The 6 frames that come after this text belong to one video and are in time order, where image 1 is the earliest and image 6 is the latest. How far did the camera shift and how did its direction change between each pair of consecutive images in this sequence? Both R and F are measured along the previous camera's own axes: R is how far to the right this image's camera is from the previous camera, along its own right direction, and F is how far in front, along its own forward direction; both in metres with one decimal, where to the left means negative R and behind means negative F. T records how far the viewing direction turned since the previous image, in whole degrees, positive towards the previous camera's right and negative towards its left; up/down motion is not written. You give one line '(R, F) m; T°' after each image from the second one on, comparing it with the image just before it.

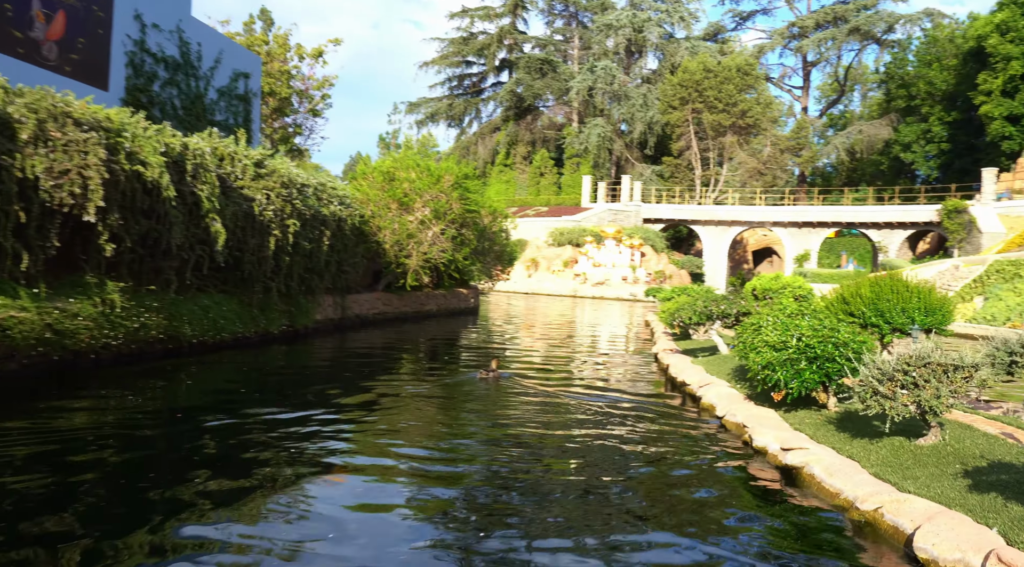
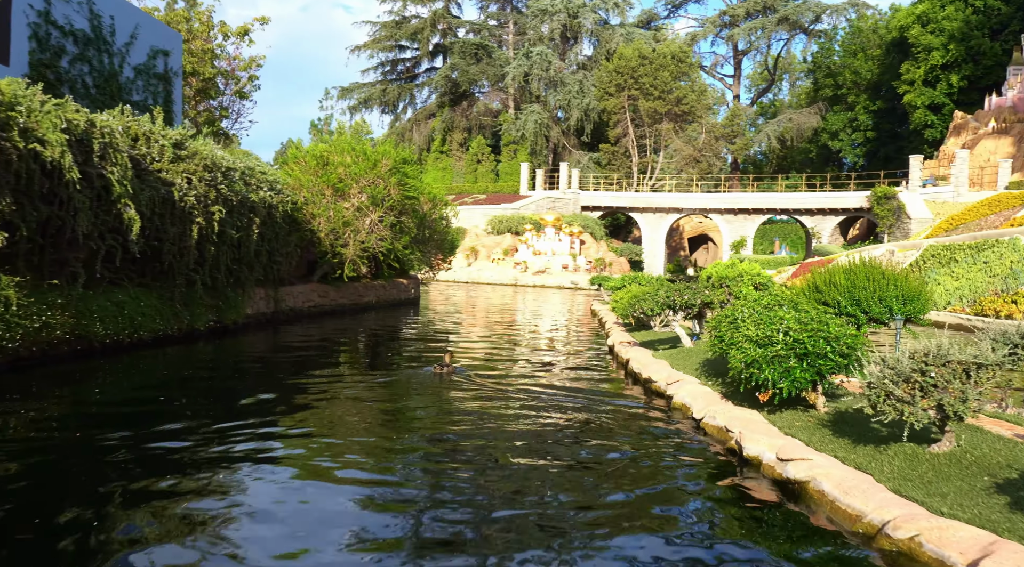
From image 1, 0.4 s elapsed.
(-0.1, +0.6) m; +5°
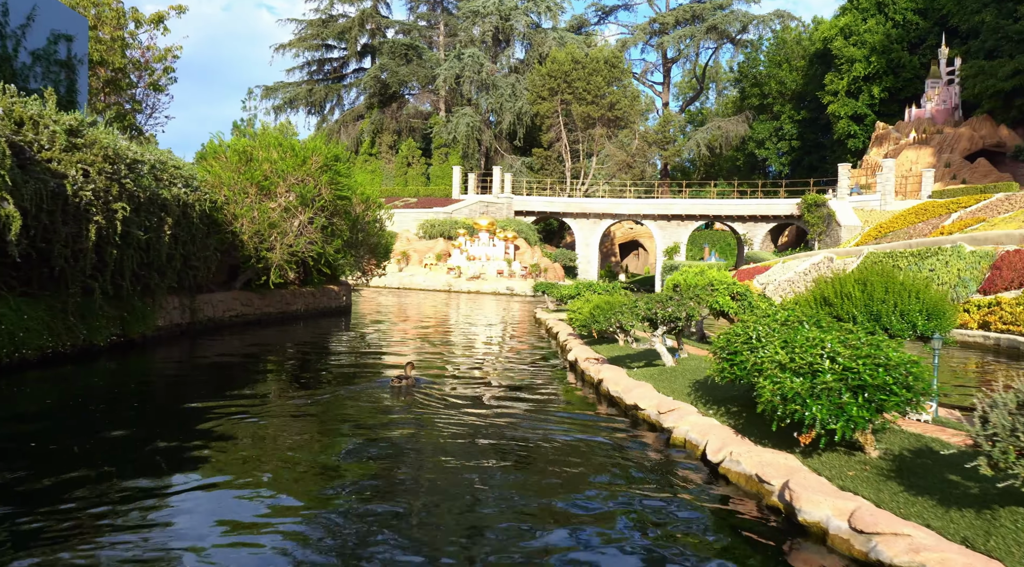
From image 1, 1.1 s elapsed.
(-0.3, +1.0) m; +5°
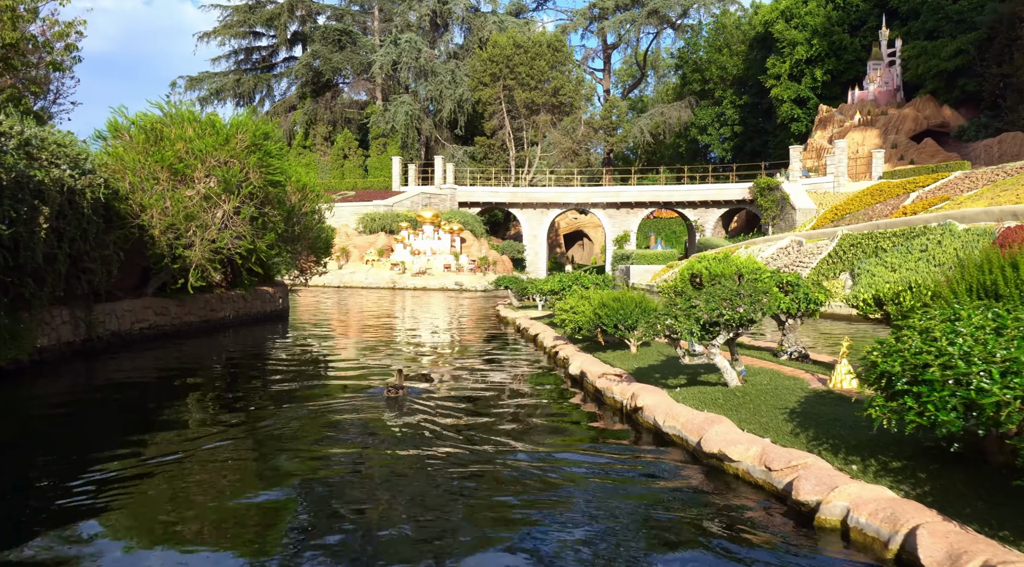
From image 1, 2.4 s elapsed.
(-0.4, +1.9) m; +4°
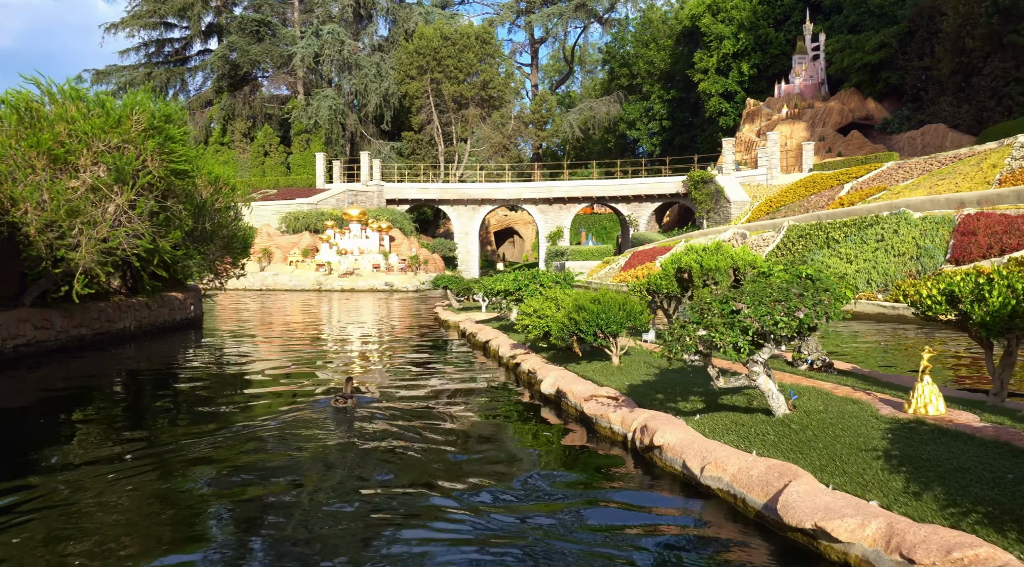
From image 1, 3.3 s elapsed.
(-0.2, +1.3) m; +5°
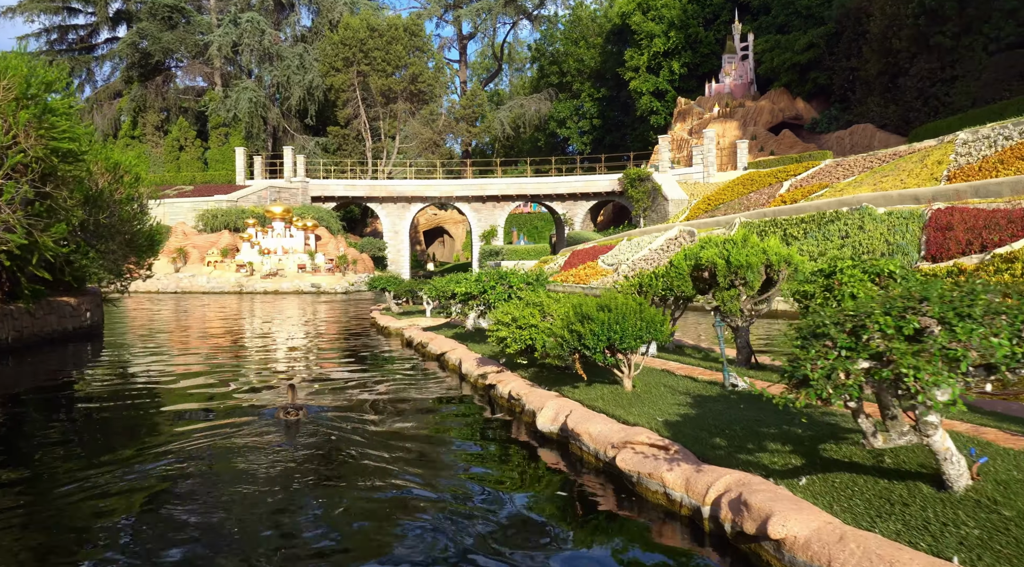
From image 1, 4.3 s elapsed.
(-0.3, +1.4) m; +5°
